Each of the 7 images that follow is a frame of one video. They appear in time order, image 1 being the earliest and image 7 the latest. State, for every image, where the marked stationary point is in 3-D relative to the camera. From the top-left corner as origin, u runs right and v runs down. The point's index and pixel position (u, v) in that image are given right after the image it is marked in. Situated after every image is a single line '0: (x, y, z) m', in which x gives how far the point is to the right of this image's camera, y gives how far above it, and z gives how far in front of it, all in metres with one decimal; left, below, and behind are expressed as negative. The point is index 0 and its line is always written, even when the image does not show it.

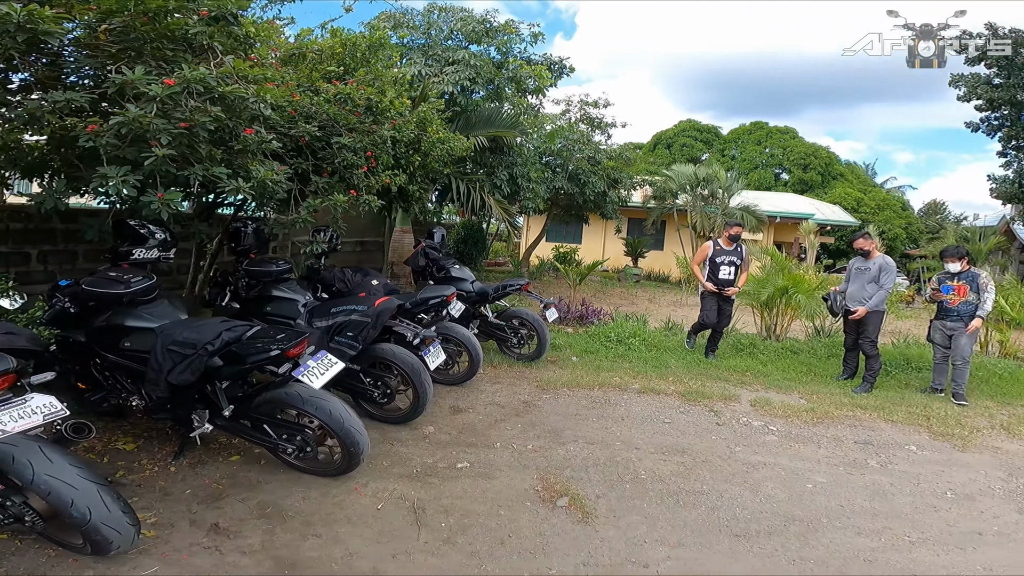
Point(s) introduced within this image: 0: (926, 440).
0: (+3.3, -1.1, +5.0) m
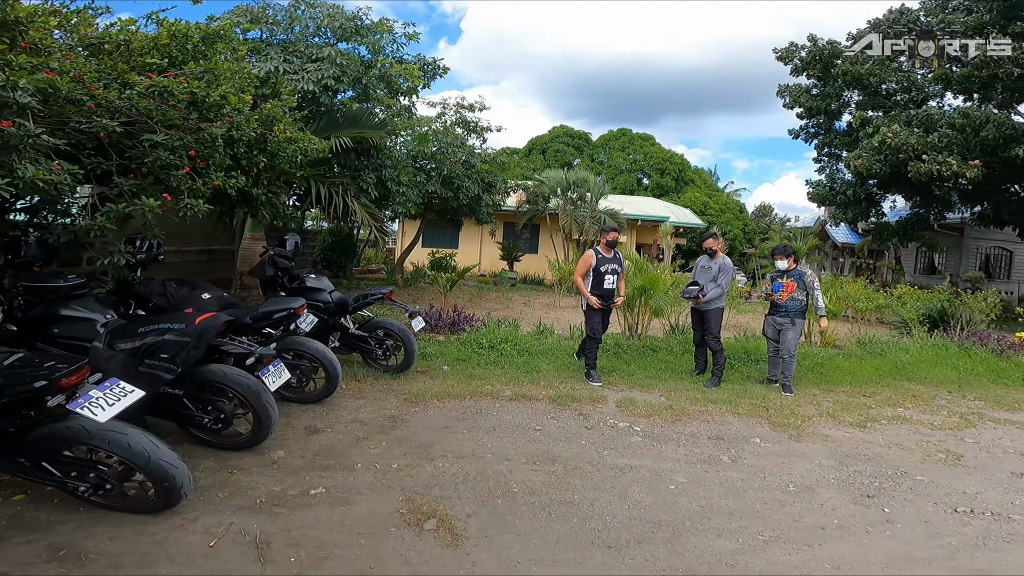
0: (+2.2, -1.2, +5.3) m
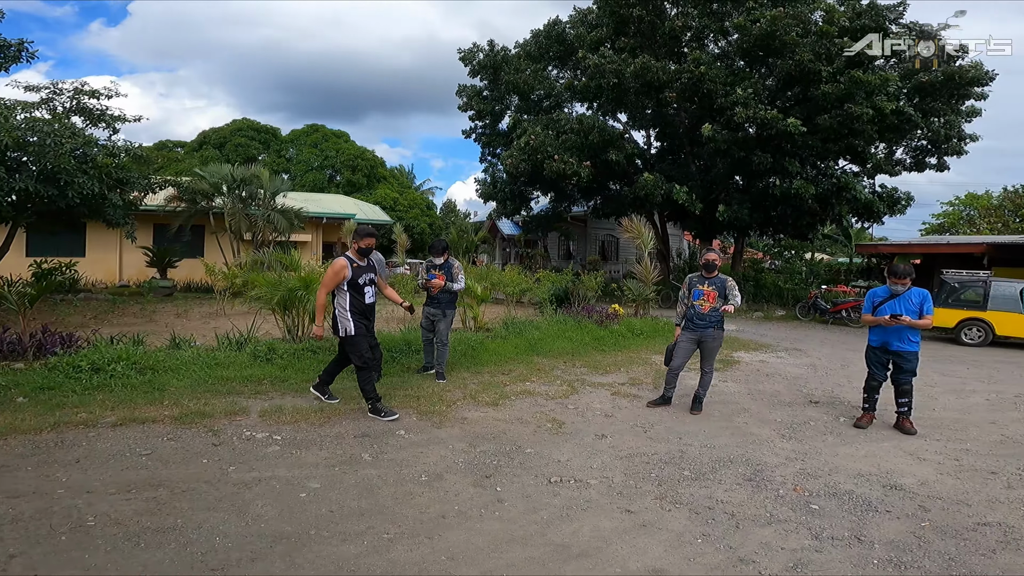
0: (-0.9, -1.1, +5.4) m
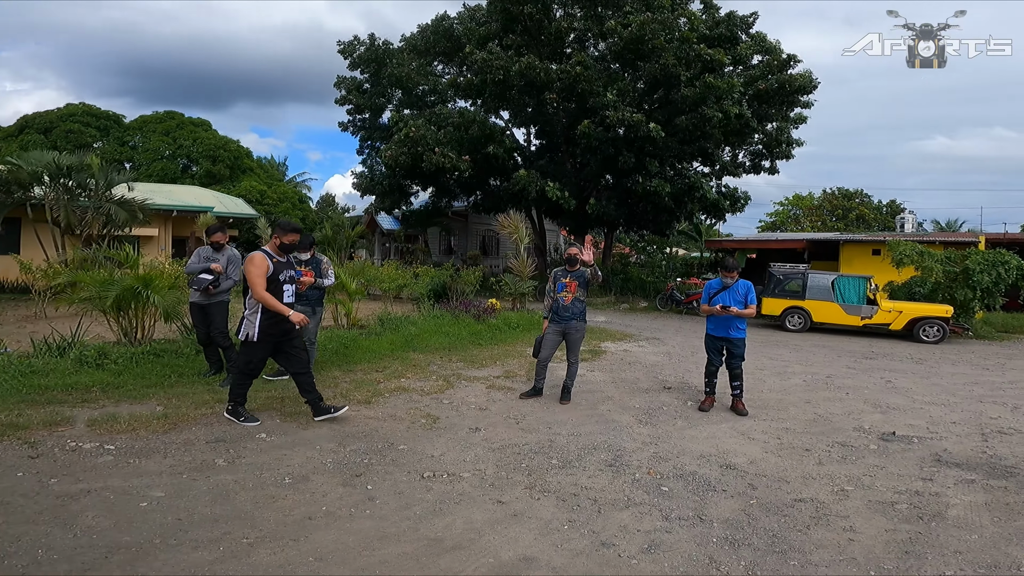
0: (-2.0, -1.1, +5.1) m
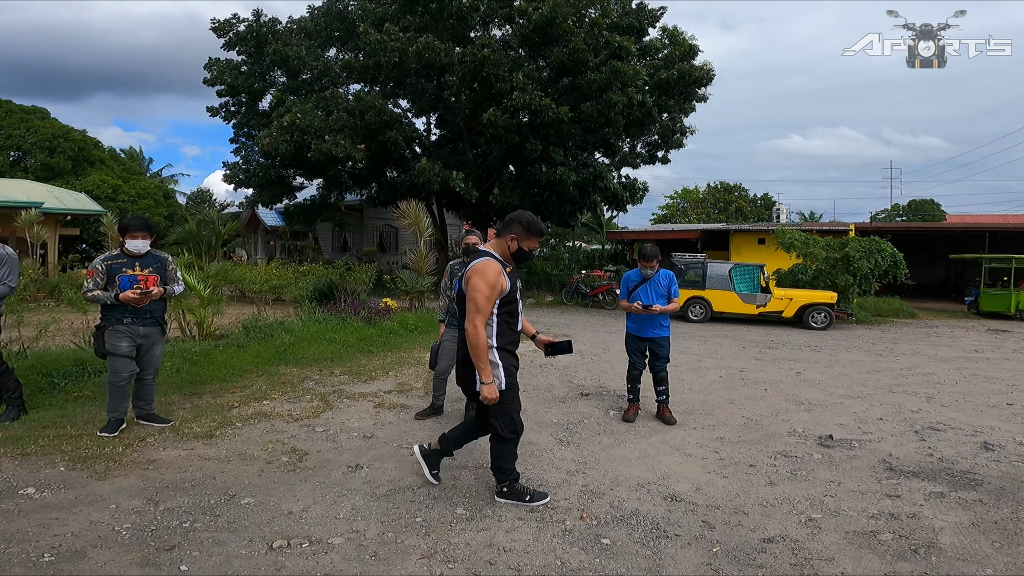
0: (-2.7, -1.1, +3.7) m
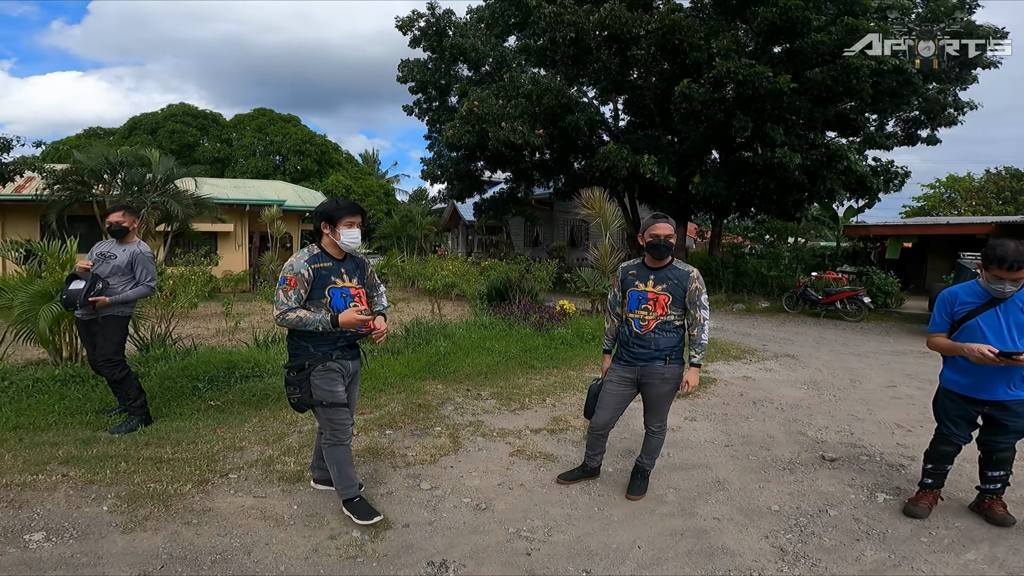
0: (-1.9, -1.1, +3.0) m
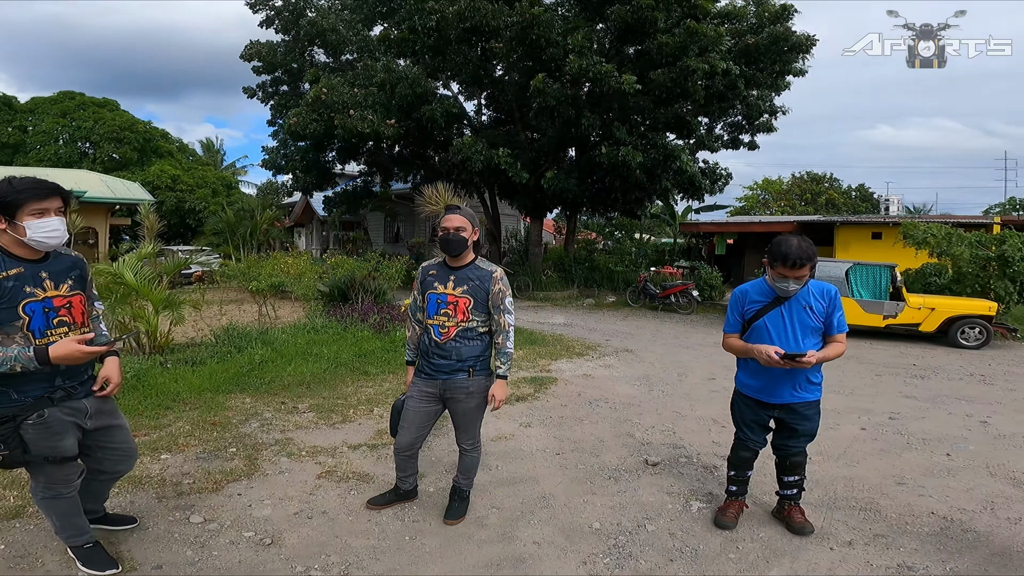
0: (-2.7, -1.2, +2.1) m
